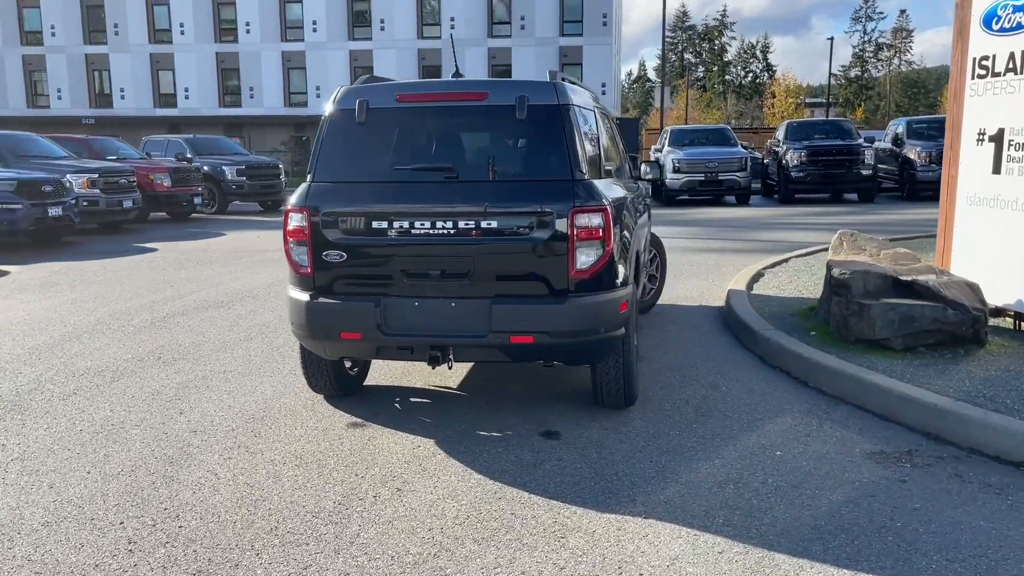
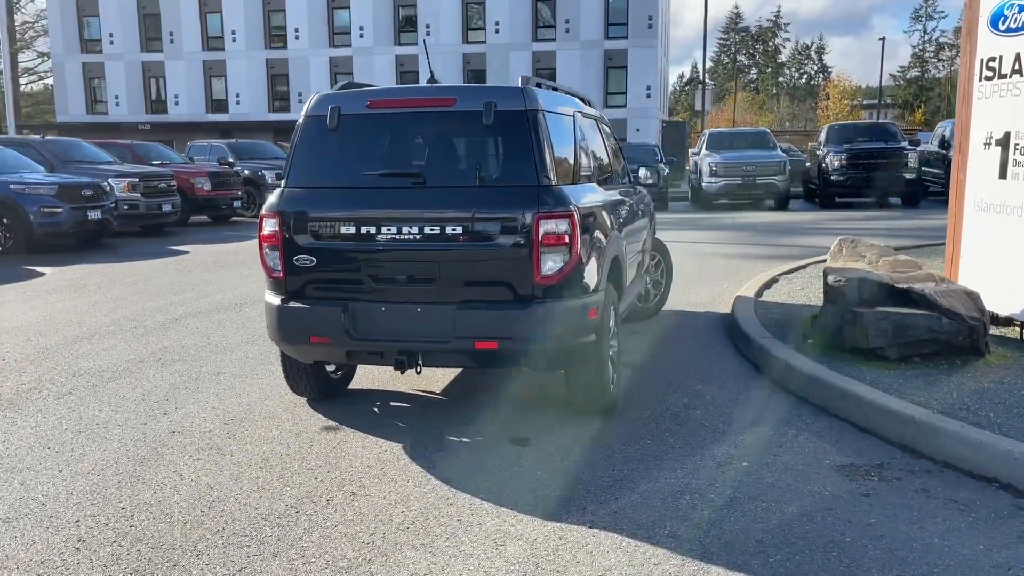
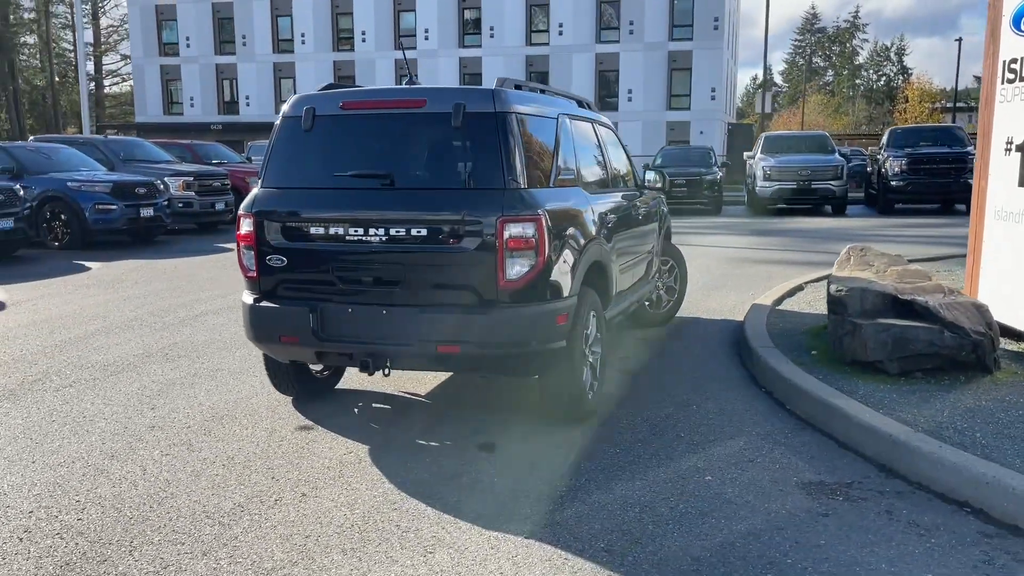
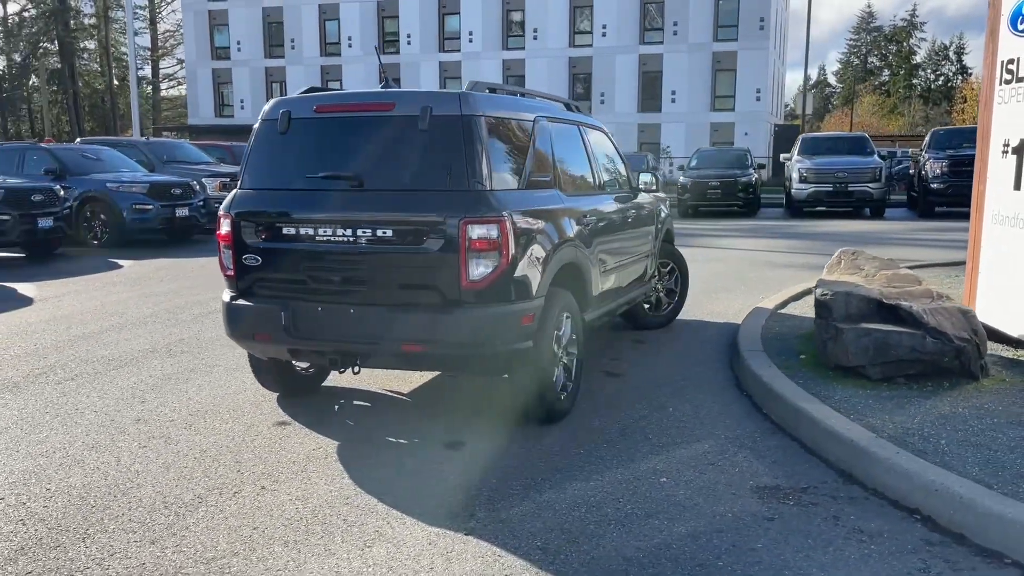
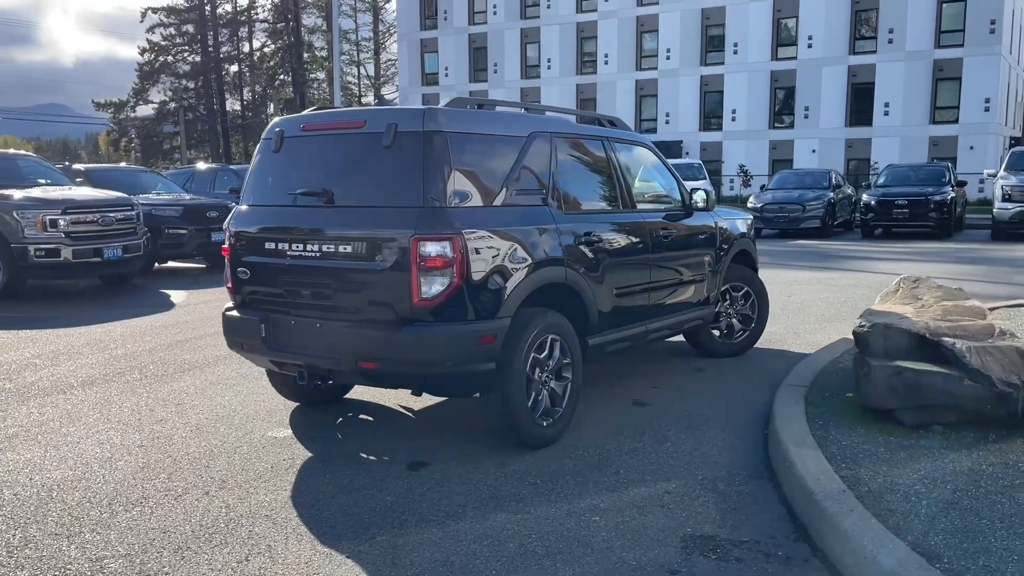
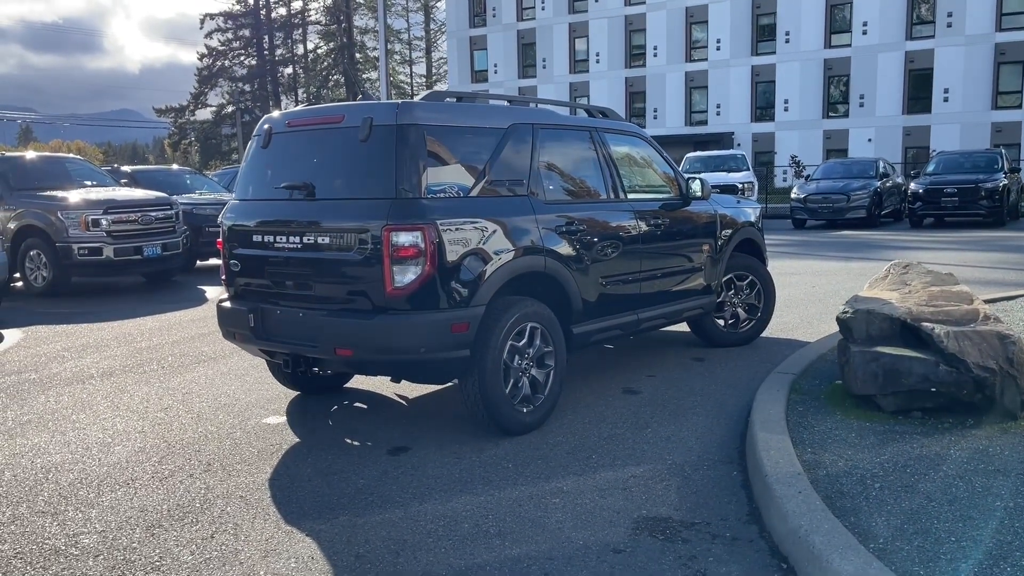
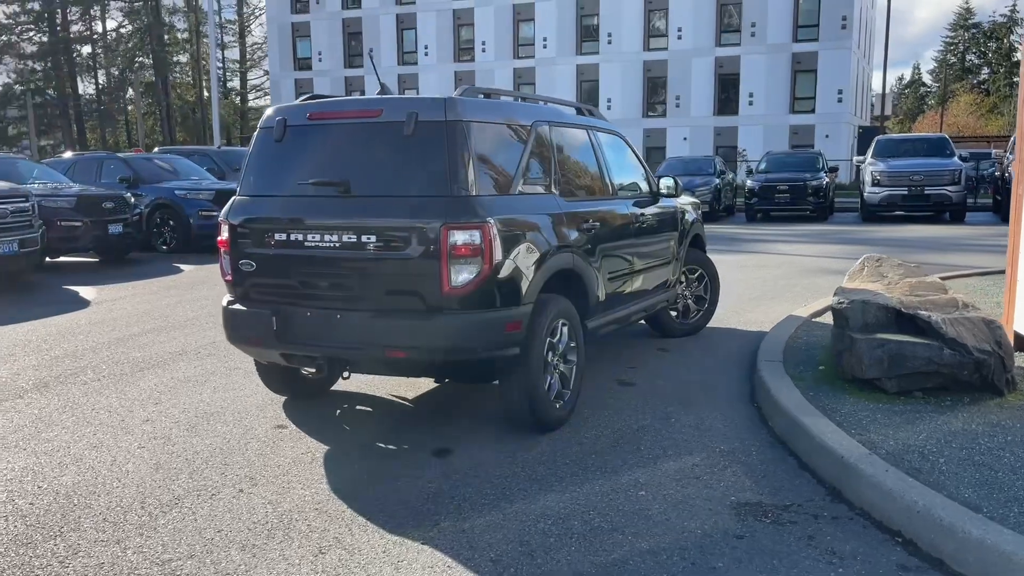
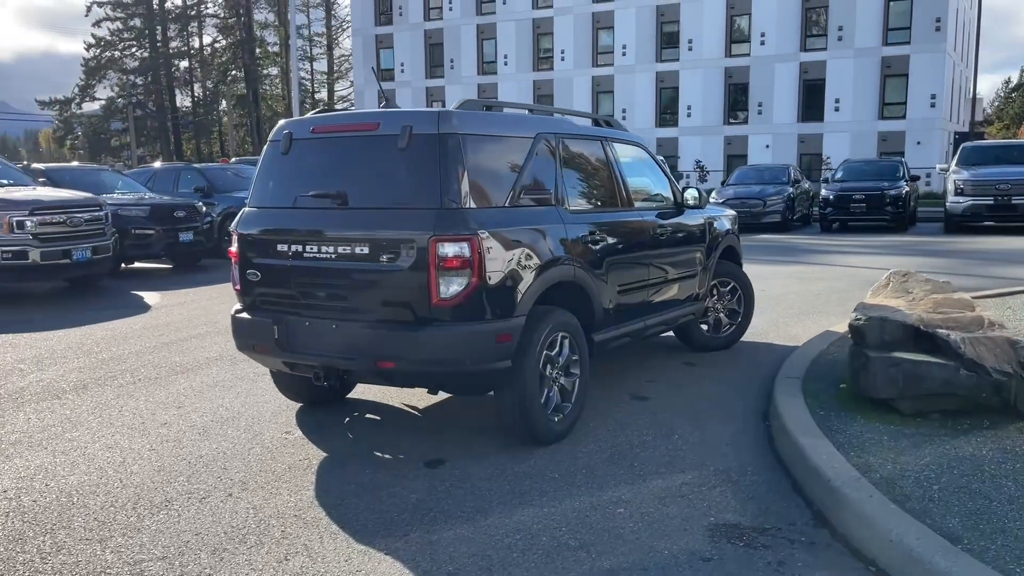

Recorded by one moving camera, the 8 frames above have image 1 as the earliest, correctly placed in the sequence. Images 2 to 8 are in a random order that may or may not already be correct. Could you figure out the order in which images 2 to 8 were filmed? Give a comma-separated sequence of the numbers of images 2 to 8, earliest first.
2, 3, 4, 7, 8, 5, 6
